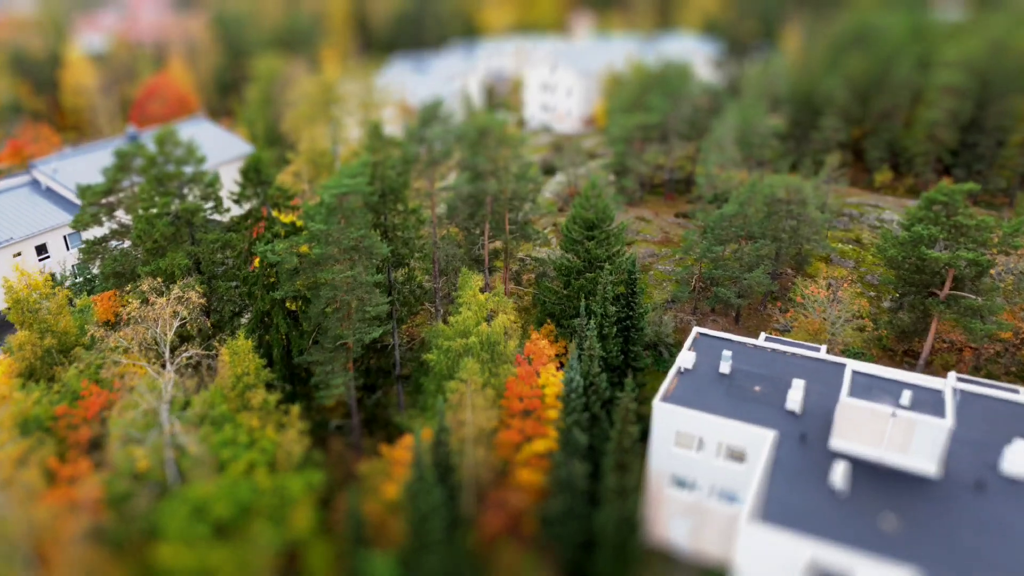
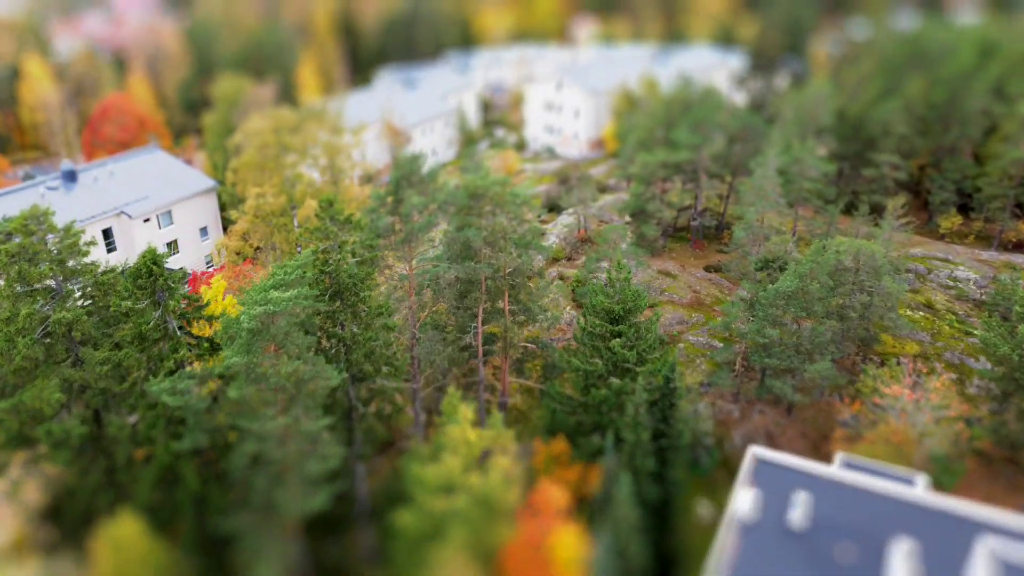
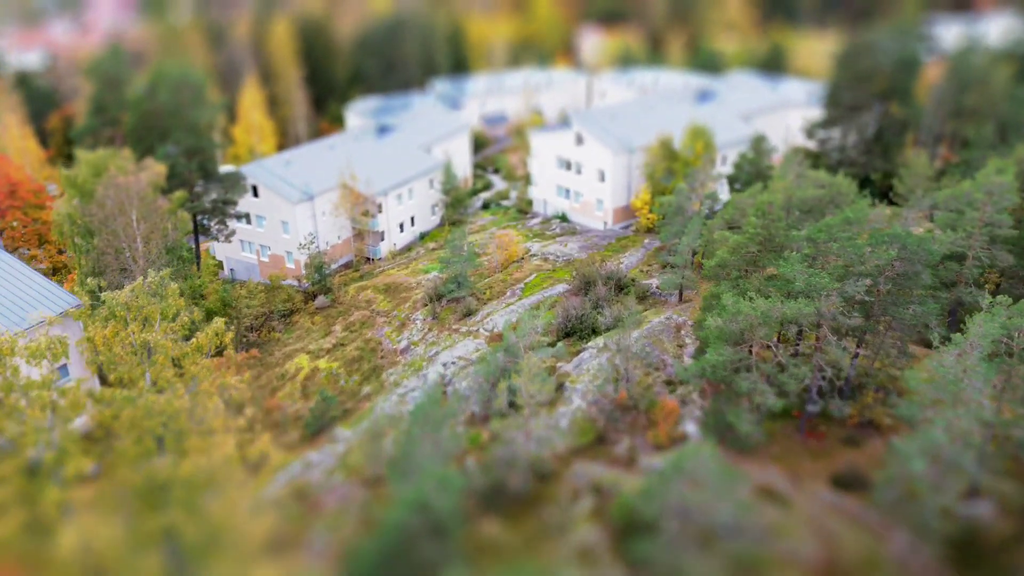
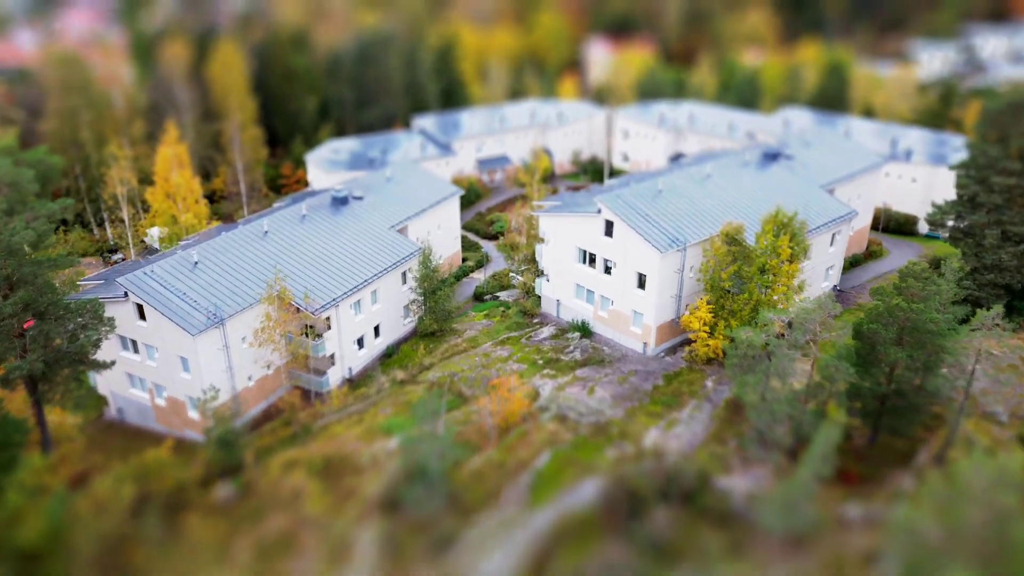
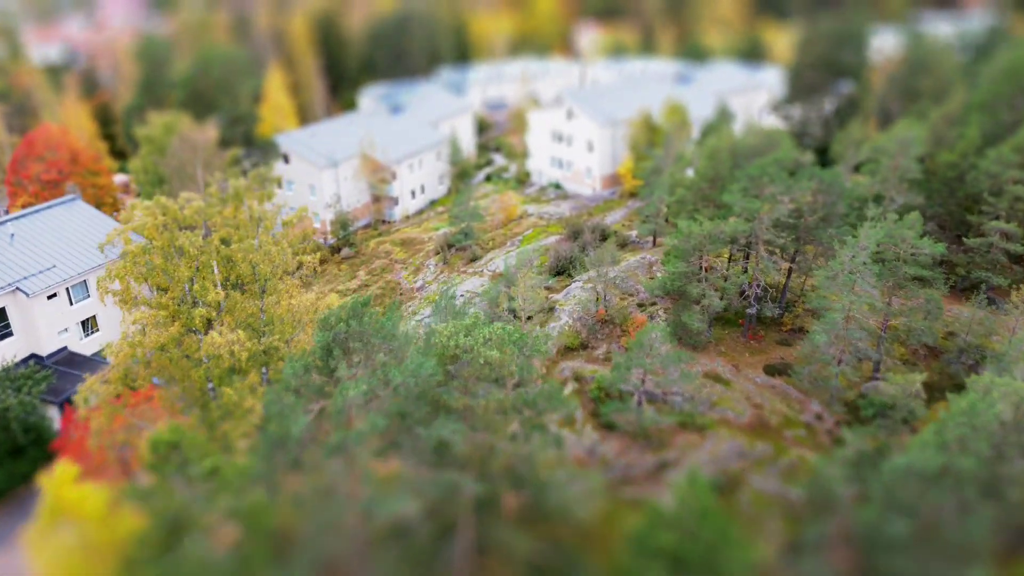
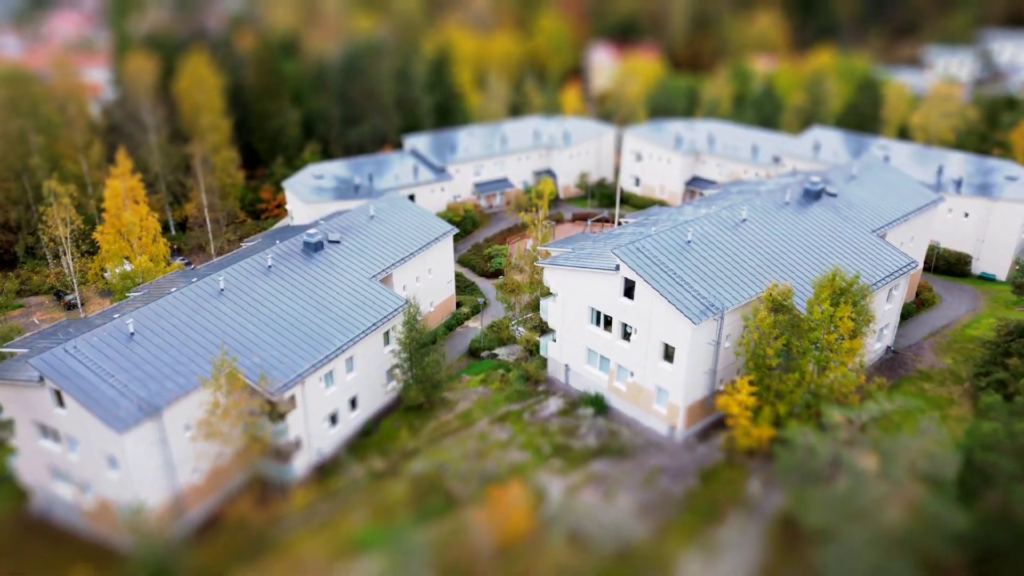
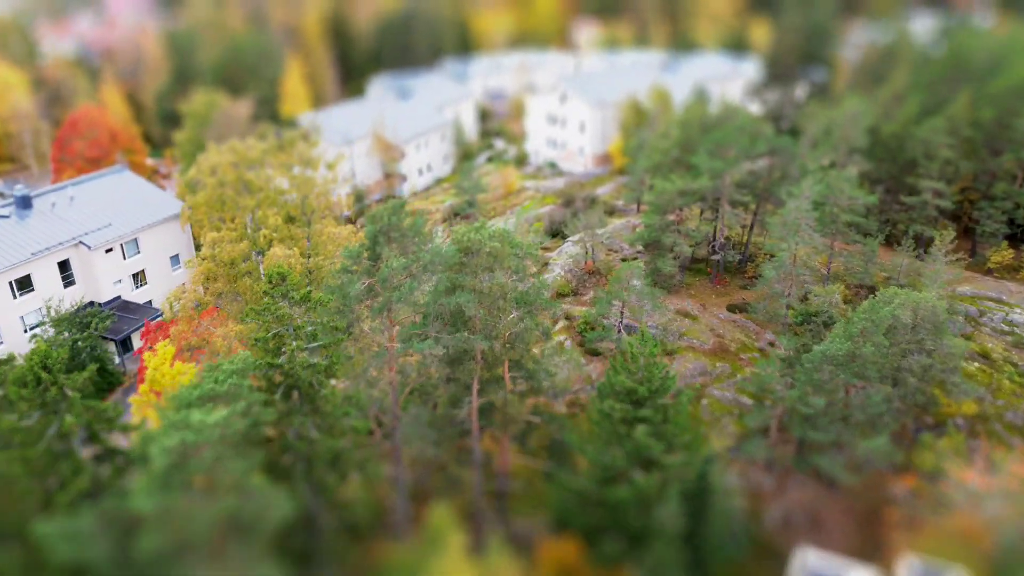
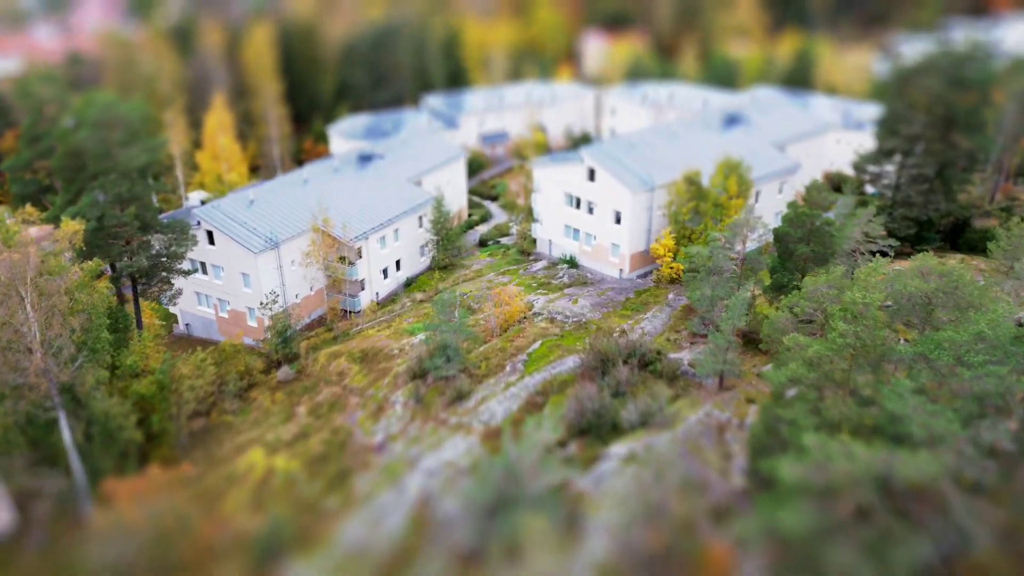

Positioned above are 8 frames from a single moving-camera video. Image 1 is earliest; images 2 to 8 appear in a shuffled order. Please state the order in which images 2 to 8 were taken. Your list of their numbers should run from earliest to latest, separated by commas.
2, 7, 5, 3, 8, 4, 6
